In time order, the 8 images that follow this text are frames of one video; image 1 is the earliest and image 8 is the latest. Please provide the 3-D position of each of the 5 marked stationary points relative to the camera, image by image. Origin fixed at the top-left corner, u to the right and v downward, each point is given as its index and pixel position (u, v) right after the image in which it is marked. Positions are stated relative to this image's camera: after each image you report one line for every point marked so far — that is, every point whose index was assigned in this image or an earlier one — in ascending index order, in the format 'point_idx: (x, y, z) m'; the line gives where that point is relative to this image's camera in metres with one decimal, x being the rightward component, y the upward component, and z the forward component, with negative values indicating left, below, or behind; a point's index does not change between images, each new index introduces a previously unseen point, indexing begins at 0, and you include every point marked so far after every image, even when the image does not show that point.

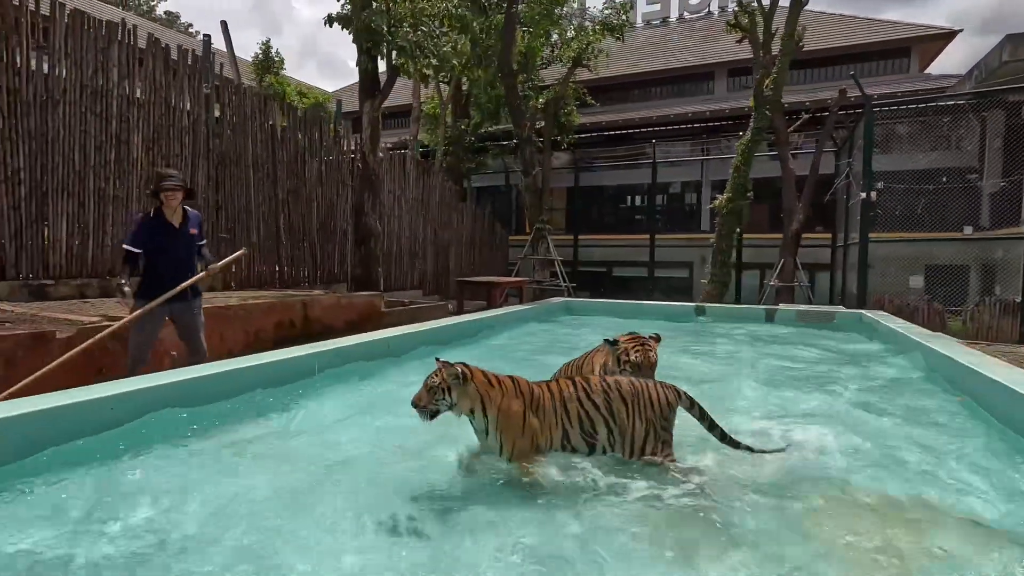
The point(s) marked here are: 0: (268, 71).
0: (-8.1, +7.3, +17.9) m
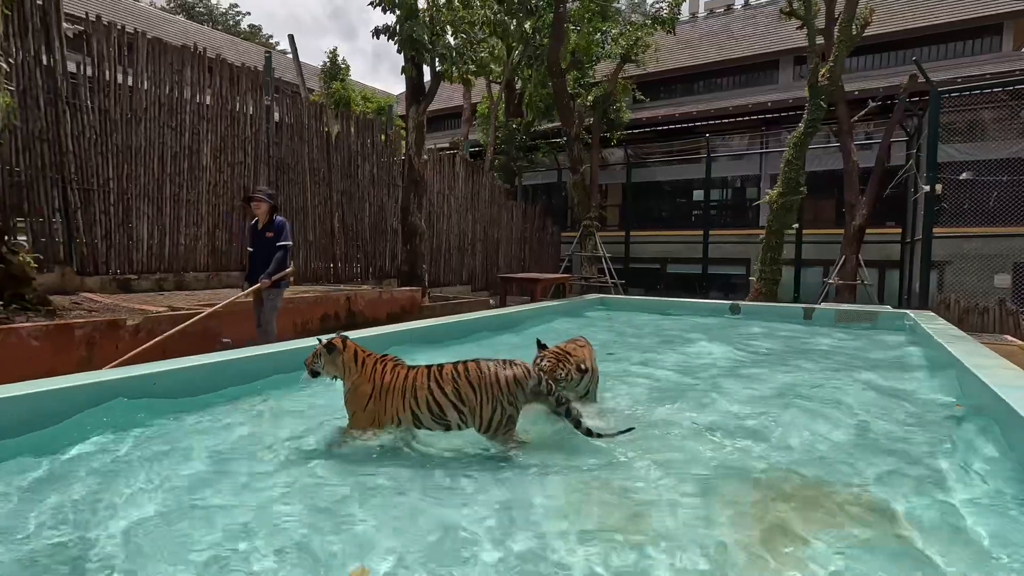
0: (-6.2, +7.5, +19.0) m
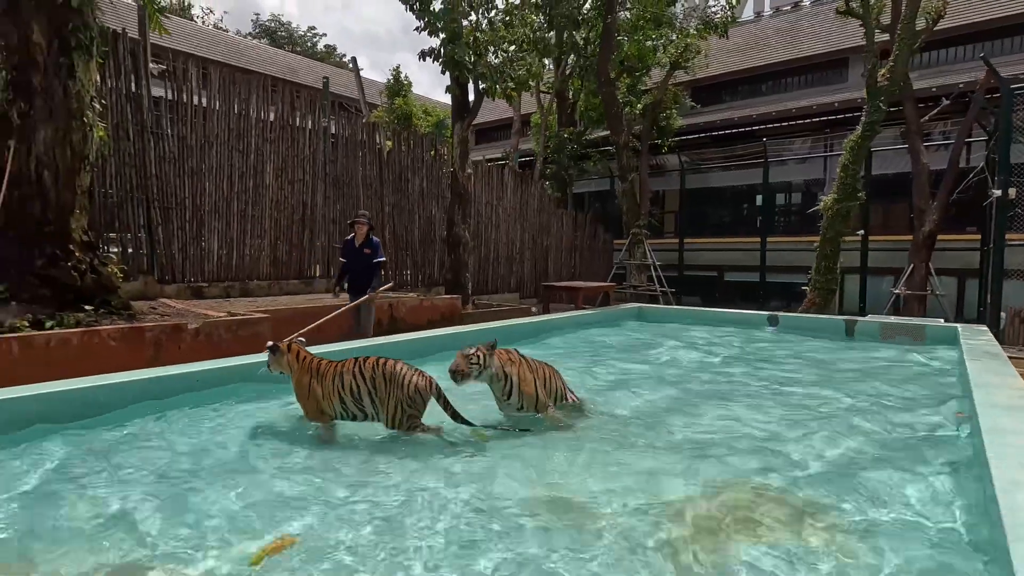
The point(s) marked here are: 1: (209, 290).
0: (-4.2, +7.2, +19.9) m
1: (-4.2, 0.0, +7.5) m
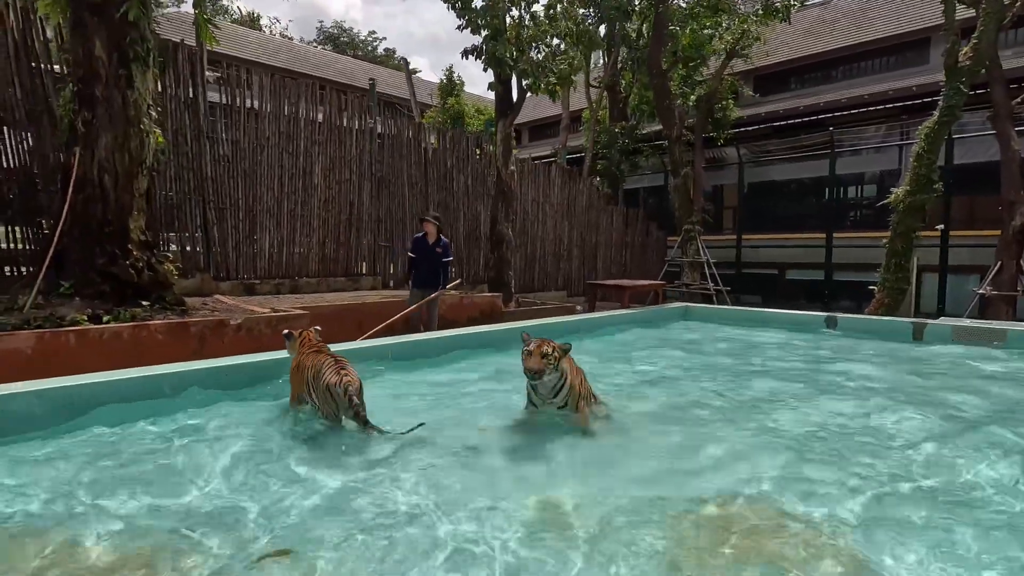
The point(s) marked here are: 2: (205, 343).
0: (-2.3, +7.3, +20.2) m
1: (-3.7, 0.0, +7.8) m
2: (-2.8, -0.5, +4.8) m
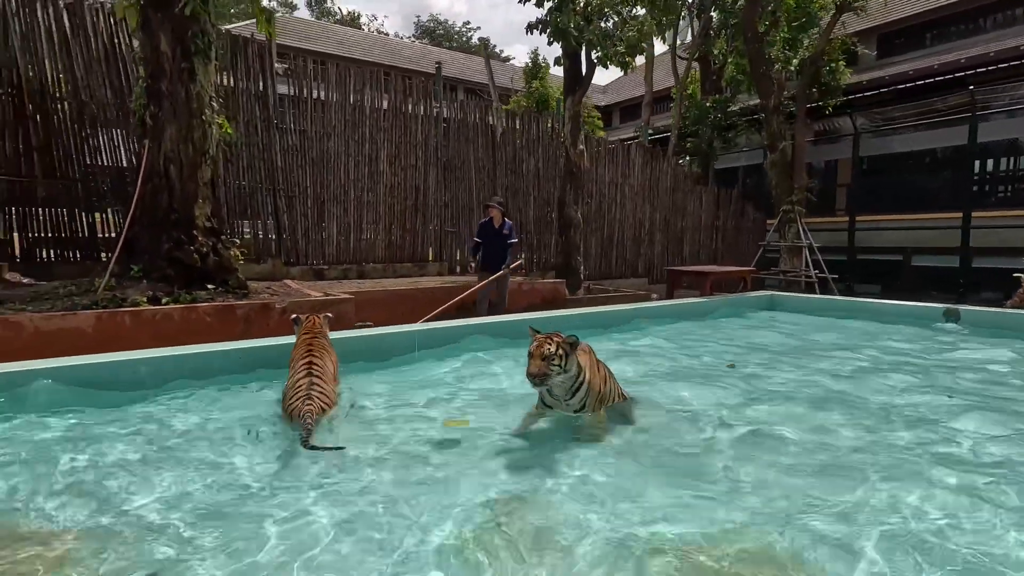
0: (+0.9, +7.8, +19.8) m
1: (-2.7, +0.2, +8.0) m
2: (-2.4, -0.3, +5.0) m
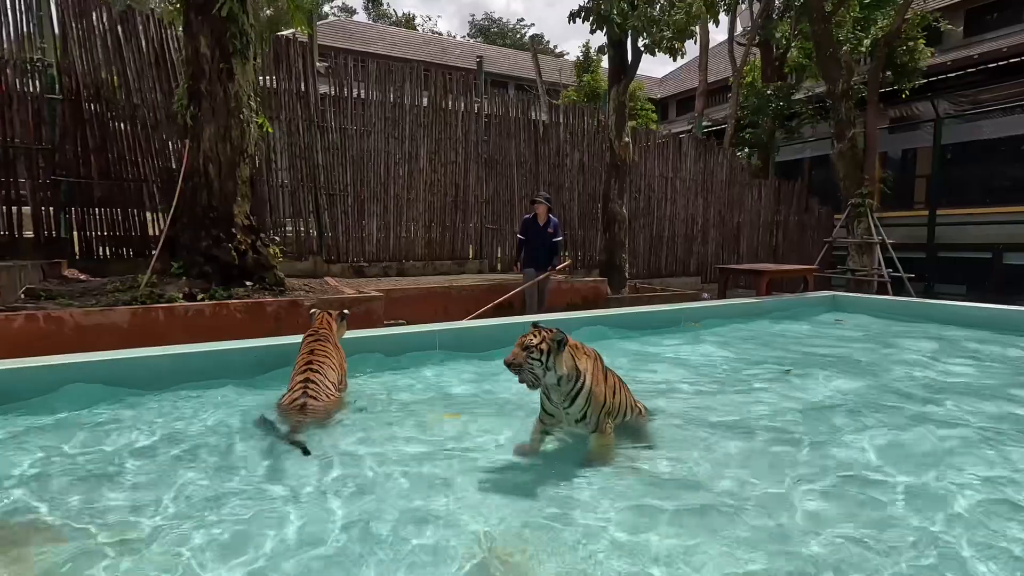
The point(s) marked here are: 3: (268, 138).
0: (+2.7, +7.9, +19.3) m
1: (-2.2, +0.3, +8.1) m
2: (-2.1, -0.3, +5.0) m
3: (-3.3, +2.0, +7.1) m
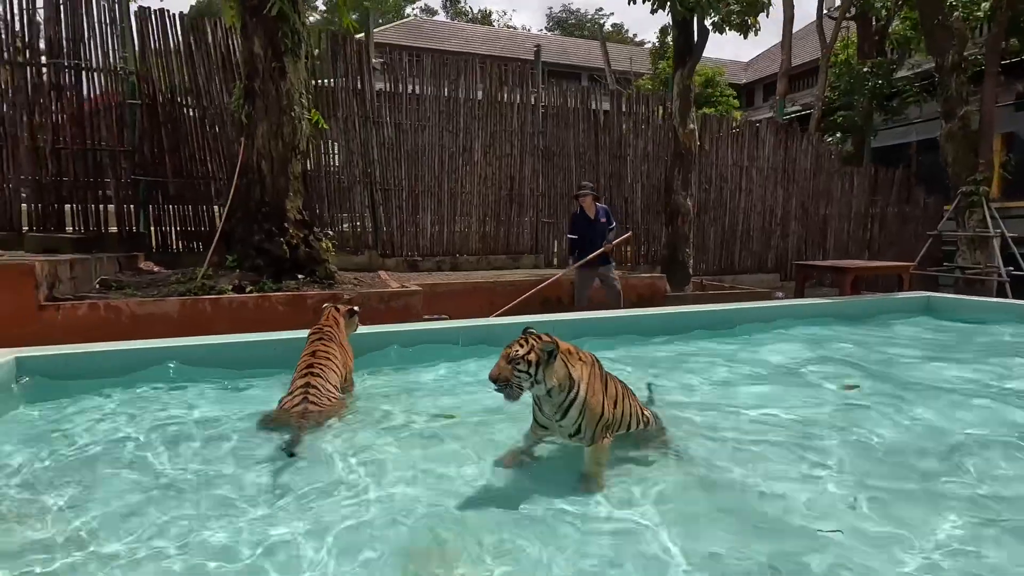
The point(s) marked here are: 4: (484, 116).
0: (+5.2, +8.0, +18.5) m
1: (-1.4, +0.4, +8.1) m
2: (-1.8, -0.3, +5.0) m
3: (-2.6, +2.1, +7.3) m
4: (-0.4, +2.6, +8.2) m
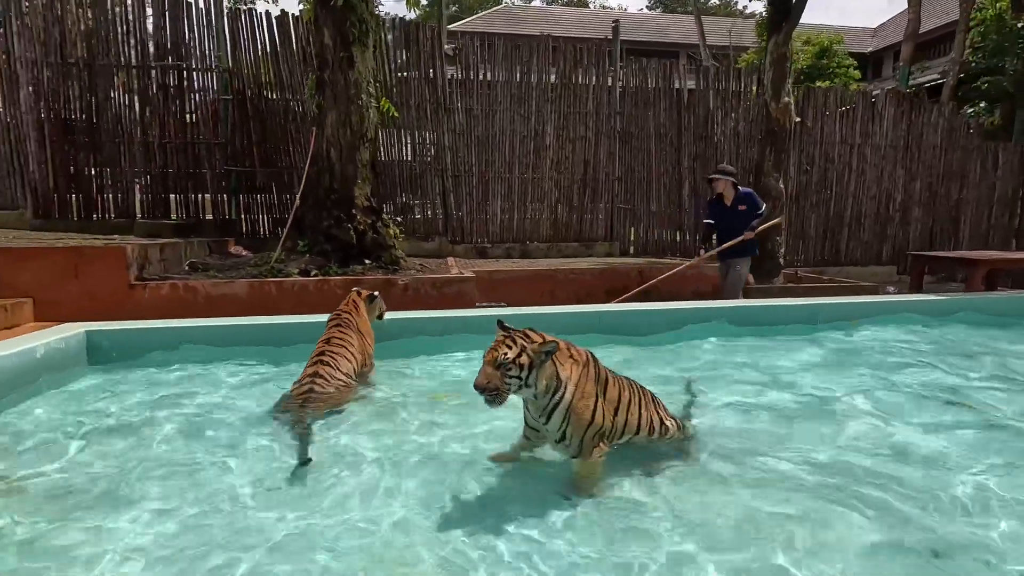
0: (+8.1, +8.3, +16.9) m
1: (-0.3, +0.6, +8.0) m
2: (-1.3, -0.1, +5.1) m
3: (-1.6, +2.3, +7.5) m
4: (+0.7, +2.8, +7.9) m
